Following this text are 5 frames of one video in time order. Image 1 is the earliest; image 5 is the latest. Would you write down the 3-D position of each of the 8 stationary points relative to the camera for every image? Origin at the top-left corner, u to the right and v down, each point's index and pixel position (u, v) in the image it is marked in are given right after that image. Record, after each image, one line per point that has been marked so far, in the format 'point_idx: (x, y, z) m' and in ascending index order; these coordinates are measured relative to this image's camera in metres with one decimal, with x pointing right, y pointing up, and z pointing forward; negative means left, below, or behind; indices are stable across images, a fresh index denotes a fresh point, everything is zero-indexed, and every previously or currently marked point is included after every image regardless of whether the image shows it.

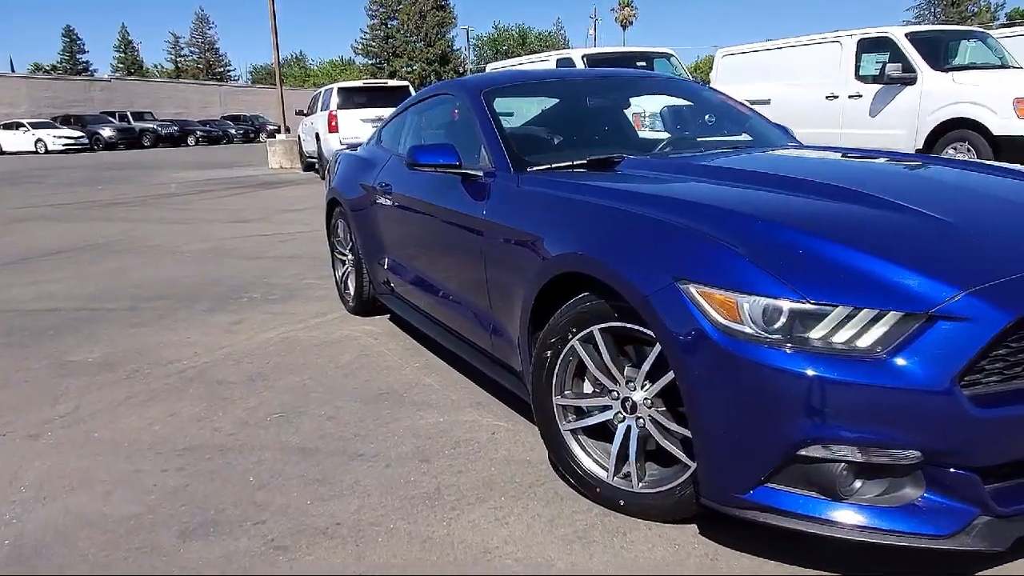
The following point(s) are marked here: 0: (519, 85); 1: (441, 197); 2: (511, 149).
0: (+0.1, +1.1, +4.1) m
1: (-0.4, +0.5, +3.8) m
2: (0.0, +0.7, +3.6) m
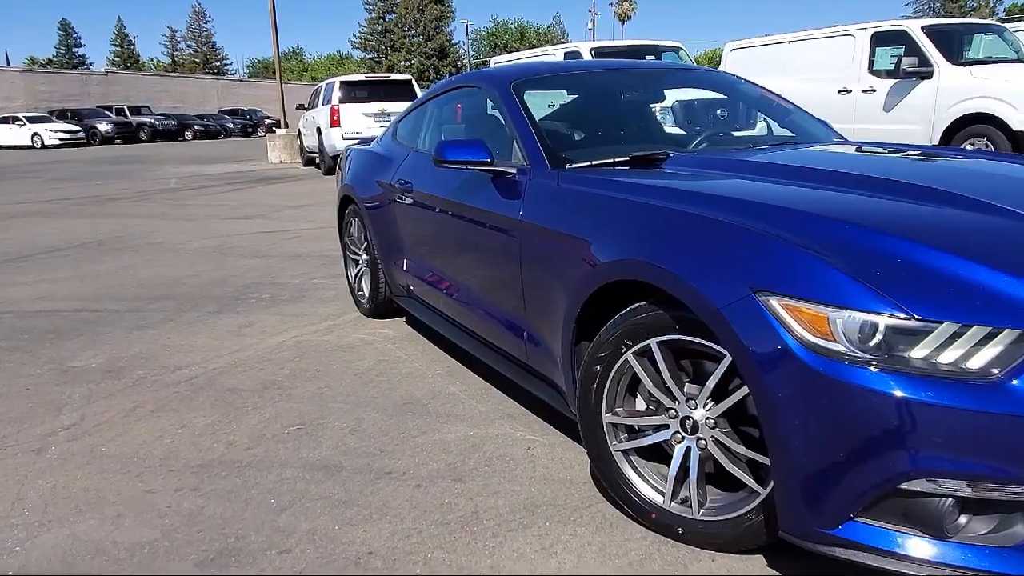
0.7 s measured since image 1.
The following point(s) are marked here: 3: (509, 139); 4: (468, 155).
0: (+0.2, +1.1, +3.9) m
1: (-0.2, +0.4, +3.6) m
2: (+0.2, +0.7, +3.3) m
3: (0.0, +0.7, +3.6) m
4: (-0.2, +0.6, +3.3) m
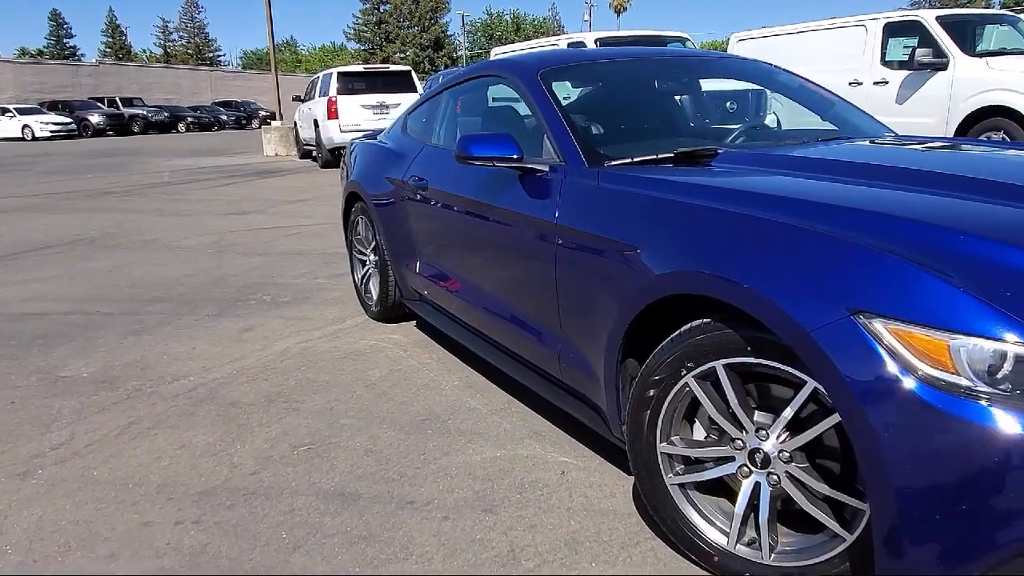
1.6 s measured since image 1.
0: (+0.3, +1.1, +3.6) m
1: (-0.1, +0.4, +3.3) m
2: (+0.3, +0.6, +3.1) m
3: (+0.1, +0.7, +3.3) m
4: (-0.1, +0.6, +3.0) m
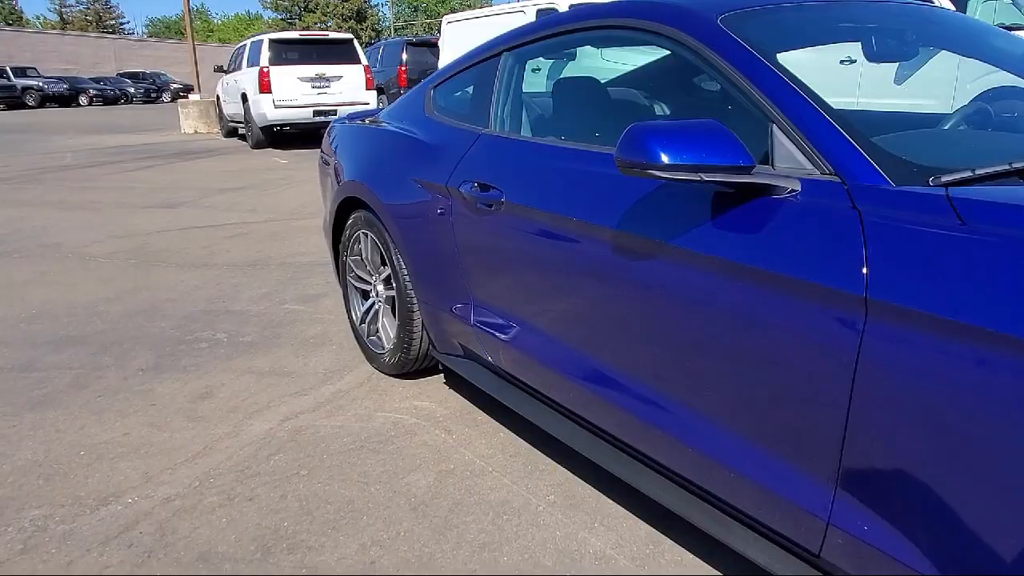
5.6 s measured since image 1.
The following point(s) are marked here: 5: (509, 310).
0: (+0.8, +0.9, +2.3) m
1: (+0.4, +0.2, +2.0) m
2: (+0.8, +0.4, +1.8) m
3: (+0.6, +0.5, +2.0) m
4: (+0.4, +0.3, +1.7) m
5: (0.0, -0.1, +2.7) m
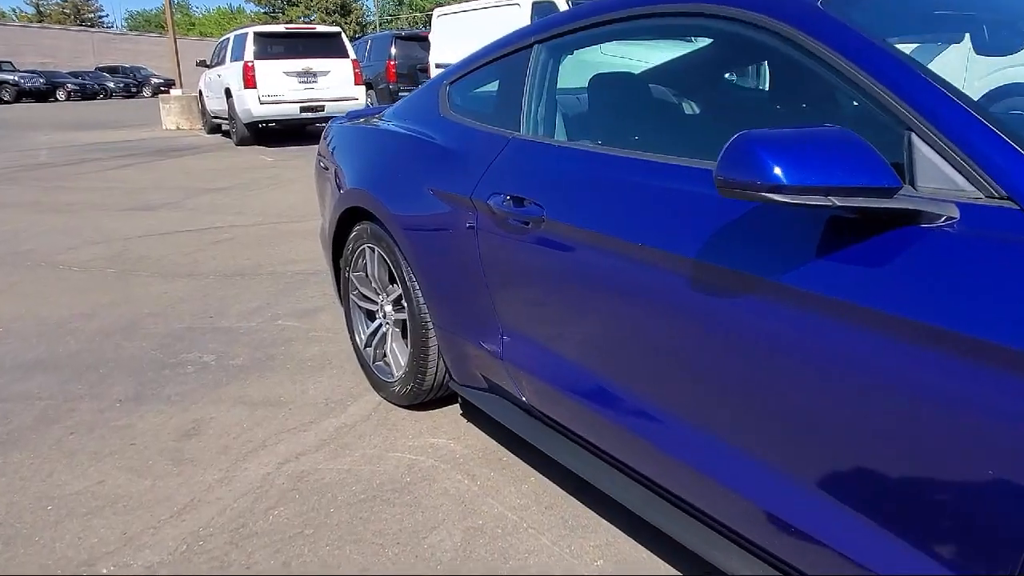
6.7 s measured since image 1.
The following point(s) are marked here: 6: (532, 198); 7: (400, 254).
0: (+0.9, +0.8, +1.9) m
1: (+0.5, +0.1, +1.6) m
2: (+0.9, +0.3, +1.4) m
3: (+0.7, +0.4, +1.6) m
4: (+0.6, +0.2, +1.3) m
5: (+0.1, -0.2, +2.3) m
6: (0.0, +0.3, +2.3) m
7: (-0.4, +0.1, +3.0) m
